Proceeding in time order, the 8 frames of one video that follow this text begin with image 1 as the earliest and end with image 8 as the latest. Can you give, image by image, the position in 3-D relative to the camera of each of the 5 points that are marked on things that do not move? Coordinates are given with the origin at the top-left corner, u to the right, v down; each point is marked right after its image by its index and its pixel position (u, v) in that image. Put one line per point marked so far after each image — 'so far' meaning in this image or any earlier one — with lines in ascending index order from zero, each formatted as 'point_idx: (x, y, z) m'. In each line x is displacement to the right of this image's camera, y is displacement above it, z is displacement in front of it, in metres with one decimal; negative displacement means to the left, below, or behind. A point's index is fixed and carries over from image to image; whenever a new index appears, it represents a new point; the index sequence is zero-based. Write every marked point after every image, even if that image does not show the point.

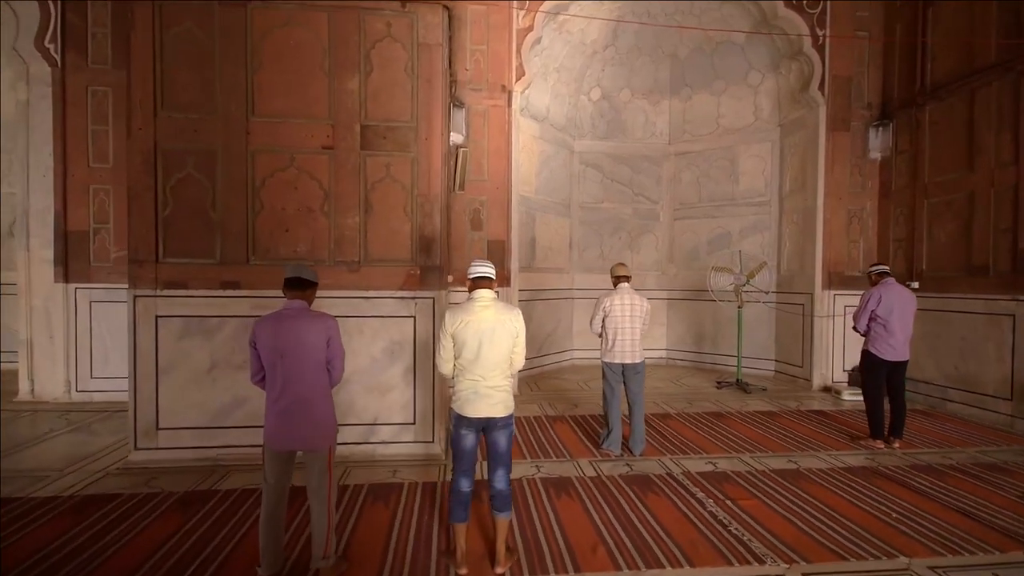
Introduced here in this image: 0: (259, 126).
0: (-1.9, +1.2, +3.5) m
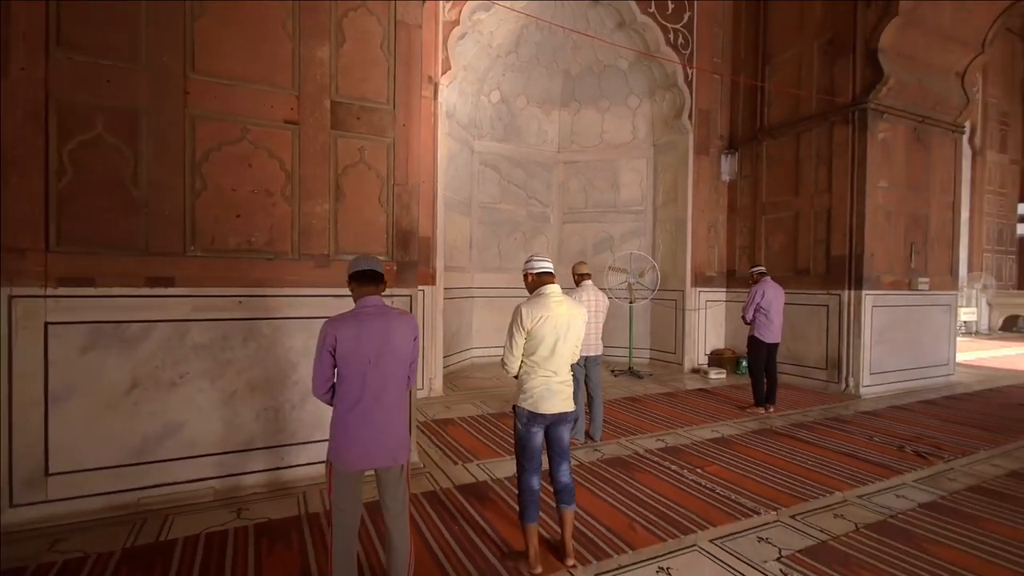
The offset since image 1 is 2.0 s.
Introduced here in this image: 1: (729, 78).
0: (-1.8, +1.2, +2.9) m
1: (+3.4, +3.3, +7.6) m
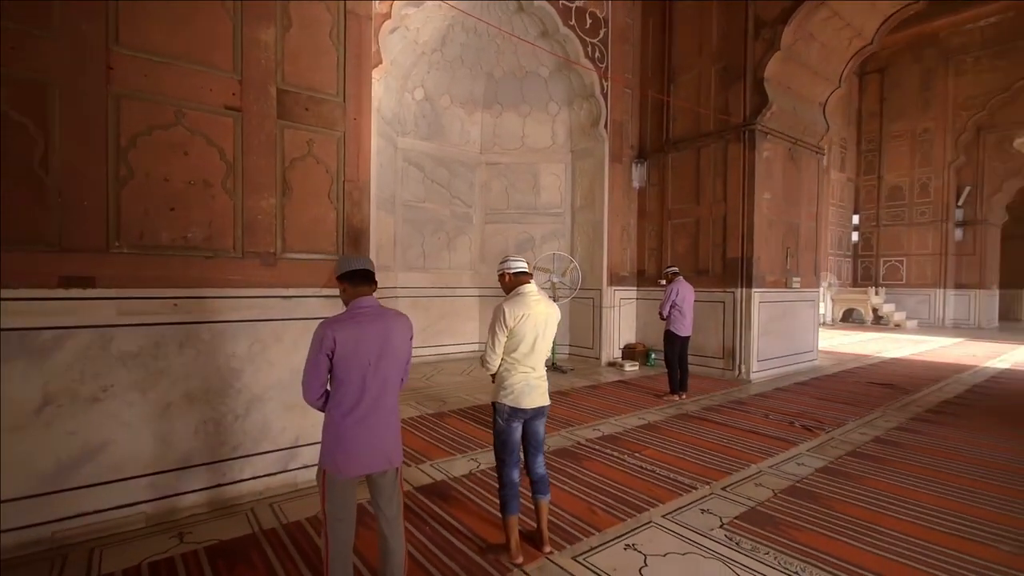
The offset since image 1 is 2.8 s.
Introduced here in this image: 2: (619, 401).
0: (-2.0, +1.2, +2.5) m
1: (+2.2, +3.3, +8.2) m
2: (+1.2, -1.3, +5.6) m
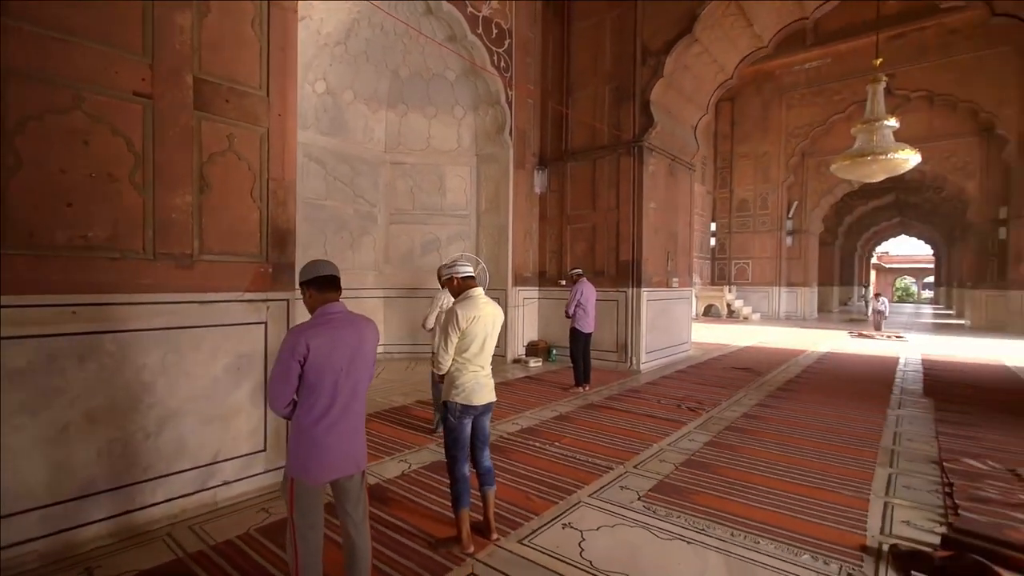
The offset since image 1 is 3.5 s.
0: (-2.3, +1.2, +2.2) m
1: (+0.5, +3.3, +8.7) m
2: (+0.2, -1.3, +5.9) m
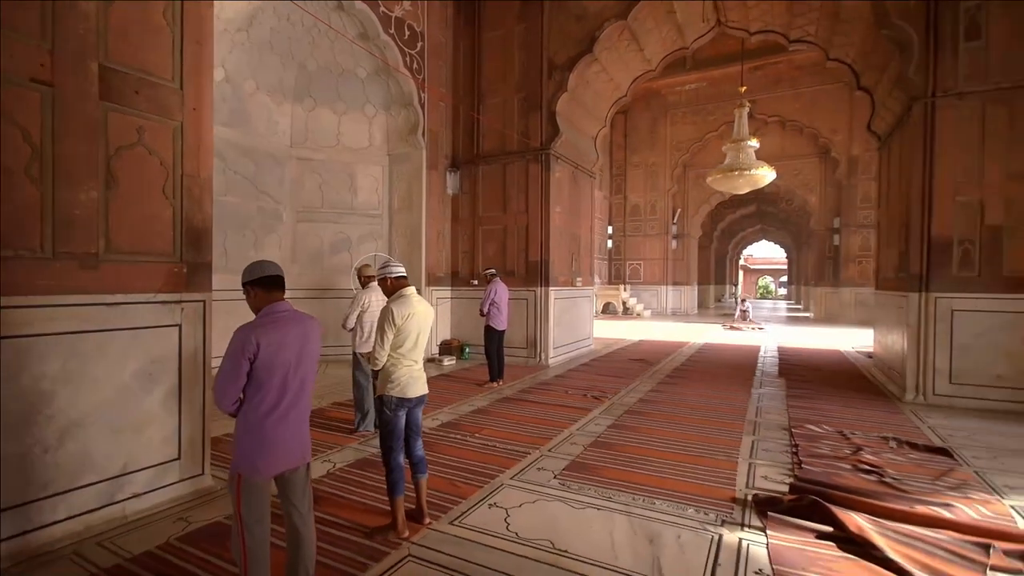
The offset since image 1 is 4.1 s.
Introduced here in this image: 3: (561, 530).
0: (-2.6, +1.2, +2.0) m
1: (-1.1, +3.3, +8.8) m
2: (-0.8, -1.3, +6.1) m
3: (+0.3, -1.4, +2.8) m
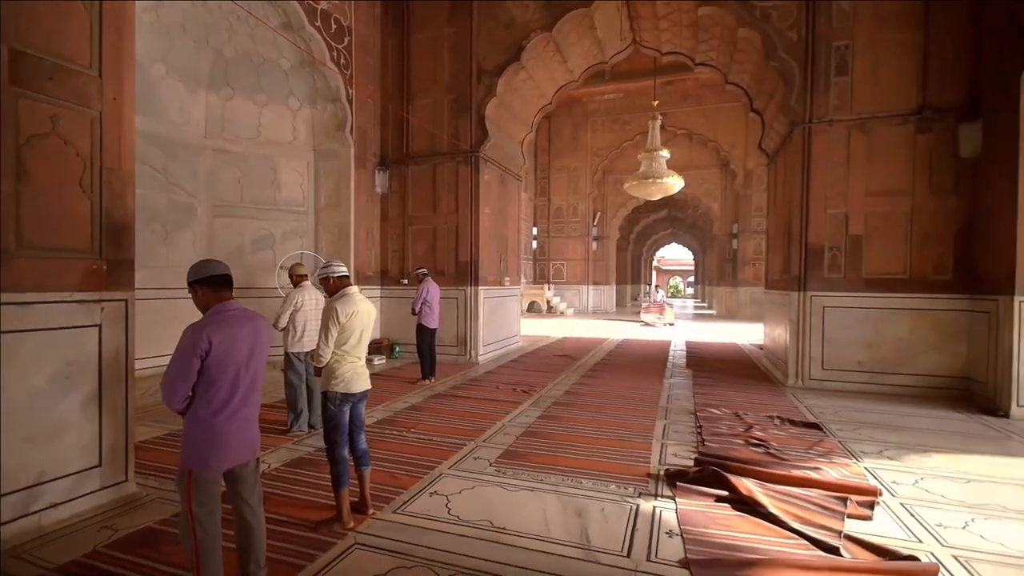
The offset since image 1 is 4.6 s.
0: (-2.8, +1.2, +1.8) m
1: (-2.4, +3.3, +8.8) m
2: (-1.7, -1.3, +6.1) m
3: (-0.1, -1.4, +3.0) m
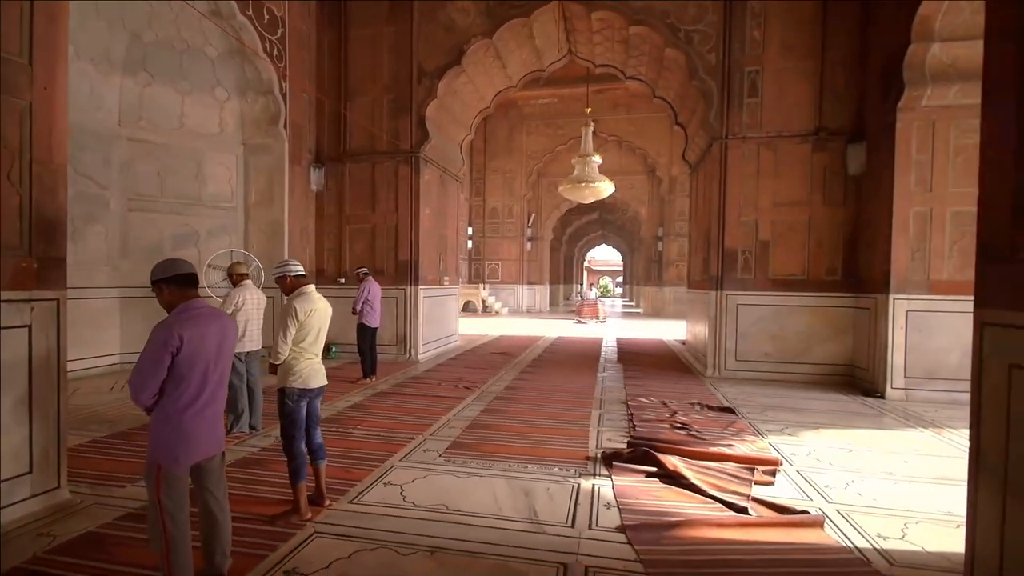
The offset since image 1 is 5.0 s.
0: (-2.9, +1.2, +1.6) m
1: (-3.5, +3.4, +8.6) m
2: (-2.4, -1.3, +6.0) m
3: (-0.4, -1.4, +3.2) m
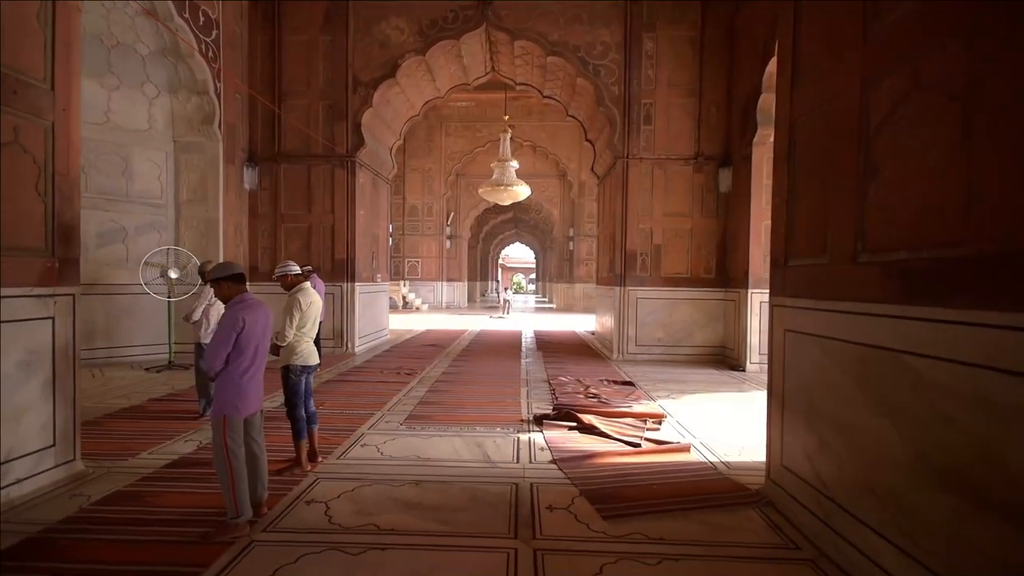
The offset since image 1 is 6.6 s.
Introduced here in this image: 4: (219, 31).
0: (-2.9, +1.2, +2.0) m
1: (-4.8, +3.4, +8.7) m
2: (-3.3, -1.2, +6.5) m
3: (-0.8, -1.4, +4.0) m
4: (-4.8, +4.2, +7.9) m
